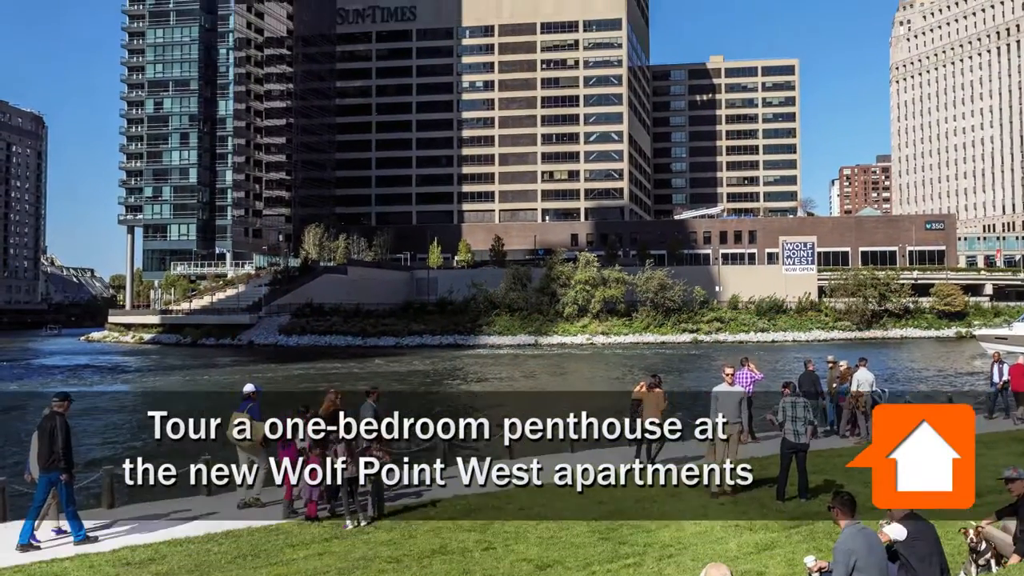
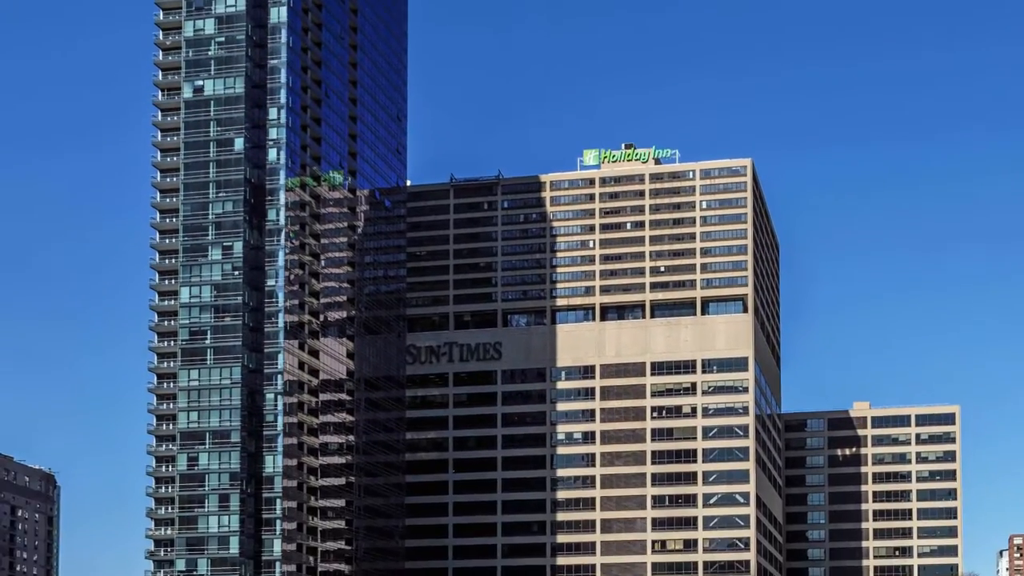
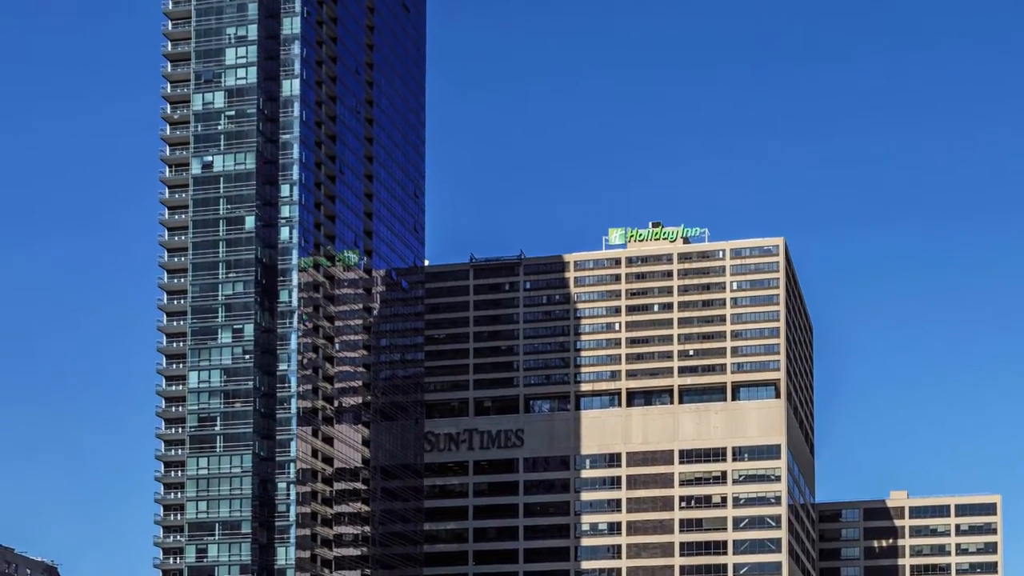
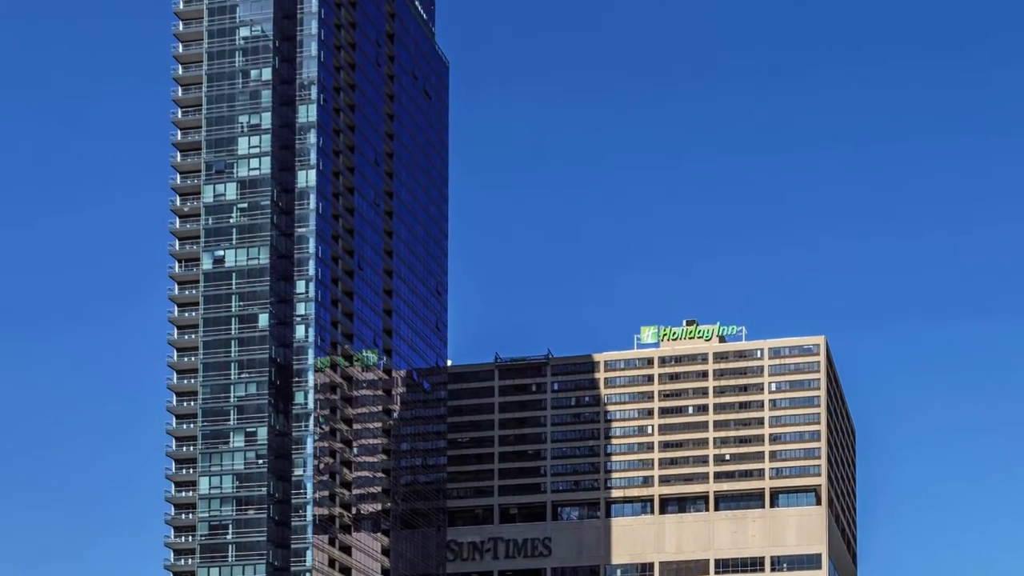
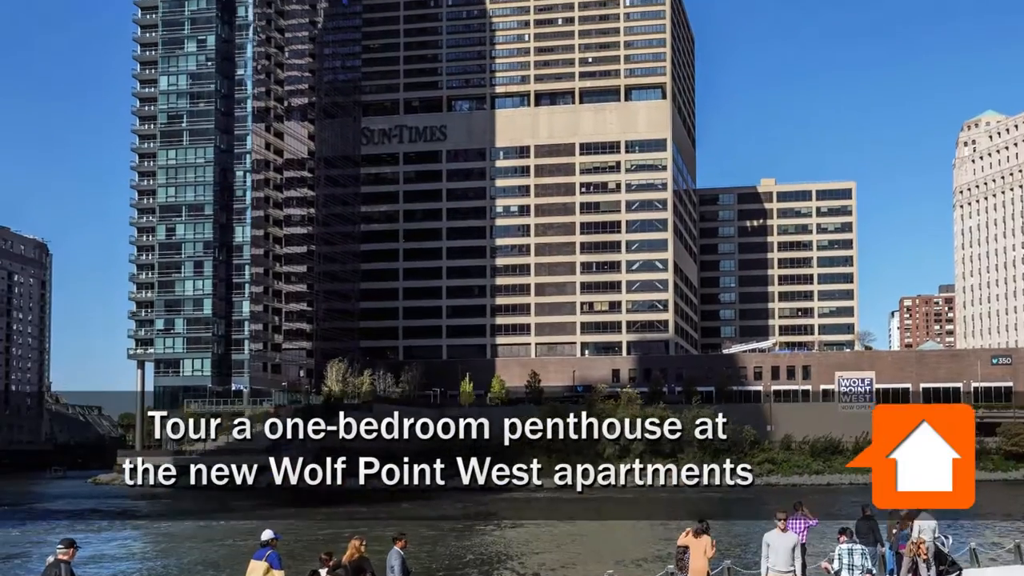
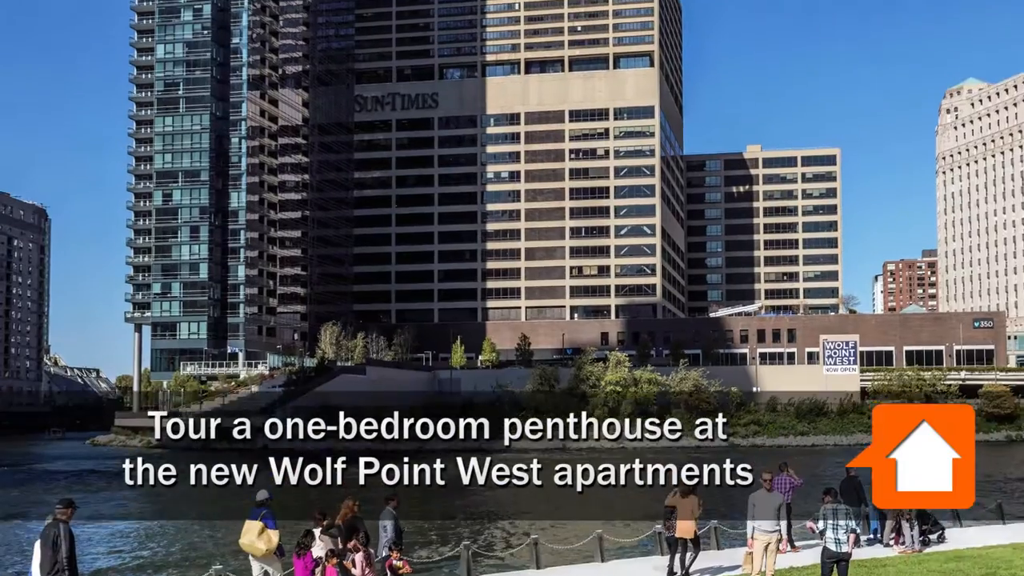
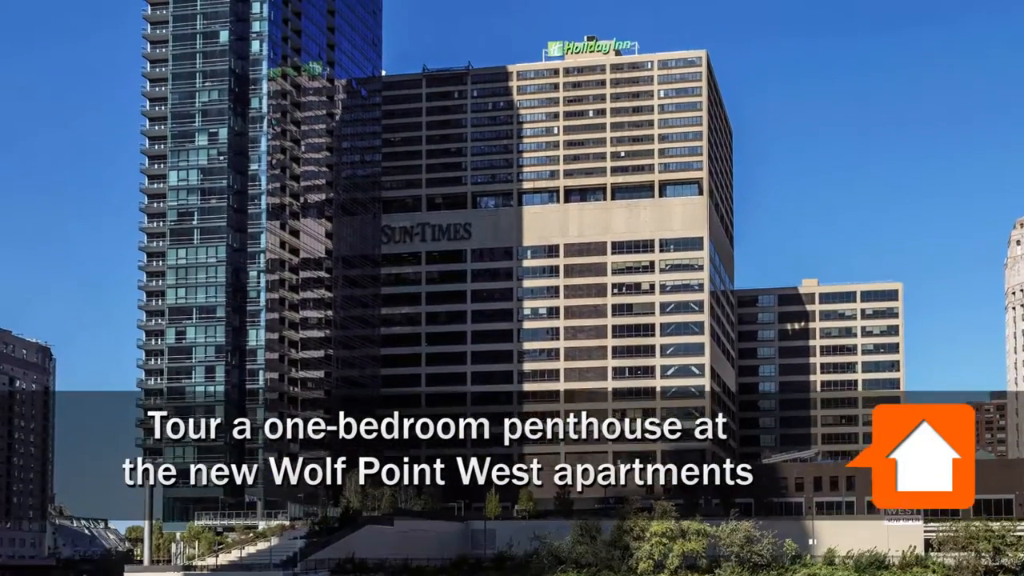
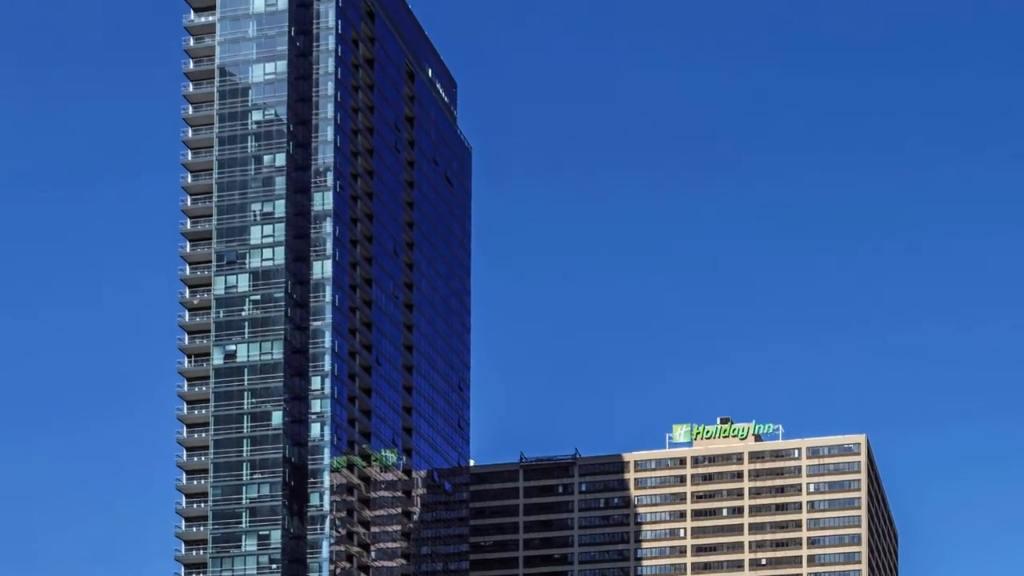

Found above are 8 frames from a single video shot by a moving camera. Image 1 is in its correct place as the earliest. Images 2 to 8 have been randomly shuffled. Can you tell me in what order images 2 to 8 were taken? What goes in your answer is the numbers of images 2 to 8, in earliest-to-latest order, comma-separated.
6, 5, 7, 2, 3, 4, 8
